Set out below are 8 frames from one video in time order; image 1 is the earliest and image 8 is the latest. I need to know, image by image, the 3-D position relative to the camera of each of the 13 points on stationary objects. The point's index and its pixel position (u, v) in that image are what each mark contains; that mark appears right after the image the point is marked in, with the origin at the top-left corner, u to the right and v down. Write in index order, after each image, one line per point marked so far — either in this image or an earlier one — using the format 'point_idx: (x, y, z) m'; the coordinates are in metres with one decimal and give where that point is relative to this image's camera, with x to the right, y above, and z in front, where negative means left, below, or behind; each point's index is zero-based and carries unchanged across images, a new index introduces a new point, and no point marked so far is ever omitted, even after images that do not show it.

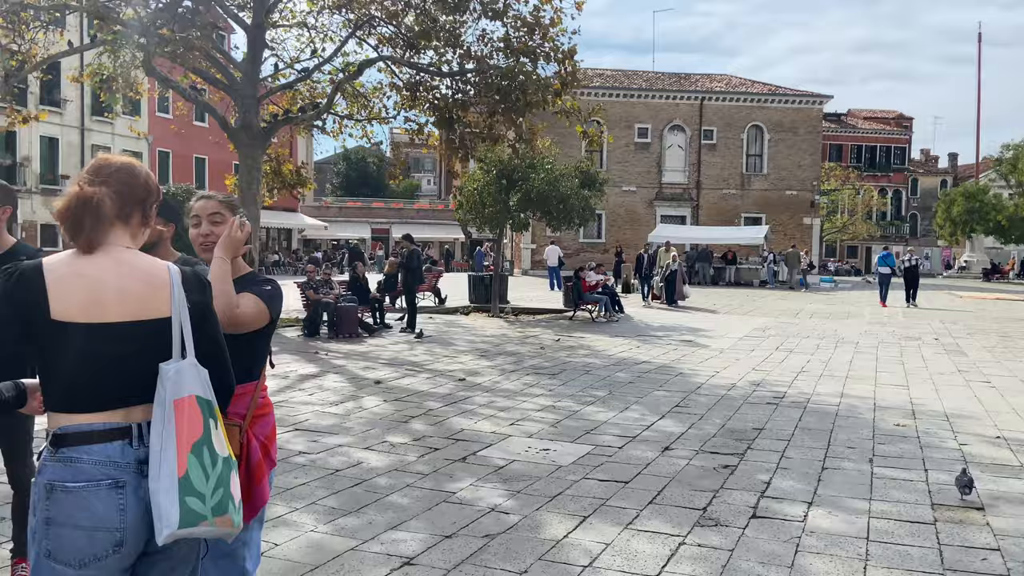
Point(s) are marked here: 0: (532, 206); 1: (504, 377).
0: (+0.4, +1.8, +17.7) m
1: (-0.1, -1.0, +8.9) m
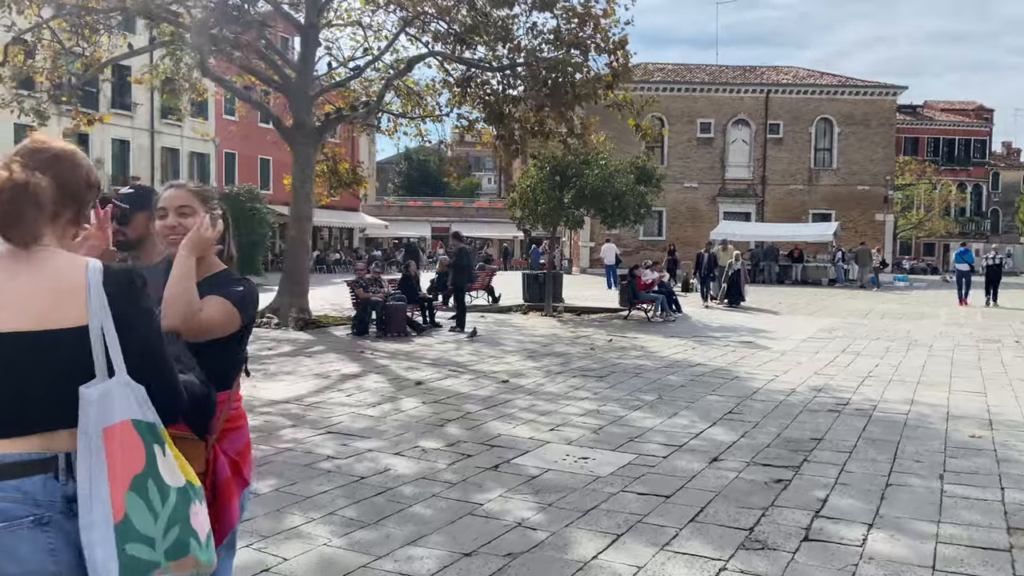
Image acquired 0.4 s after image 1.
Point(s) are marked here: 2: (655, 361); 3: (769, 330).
0: (+1.6, +1.8, +17.3) m
1: (+0.4, -1.0, +8.6) m
2: (+1.9, -1.0, +10.7) m
3: (+4.7, -0.8, +14.7) m
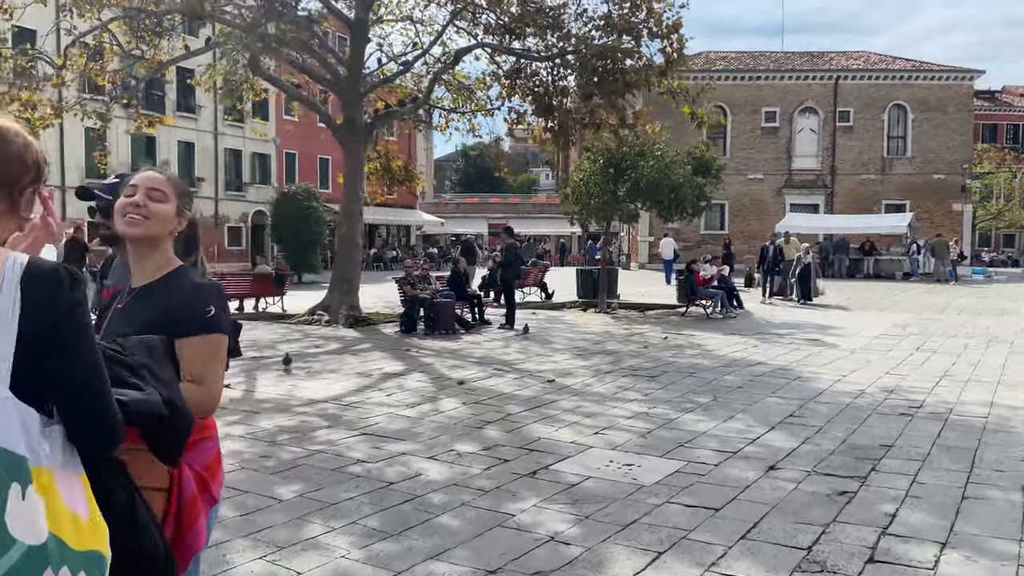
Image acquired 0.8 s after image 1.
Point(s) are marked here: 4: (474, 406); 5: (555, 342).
0: (+2.7, +1.9, +16.8) m
1: (+0.9, -0.9, +8.2) m
2: (+2.5, -0.9, +10.3) m
3: (+5.6, -0.7, +14.0) m
4: (-0.3, -1.0, +7.0) m
5: (+0.6, -0.8, +11.3) m
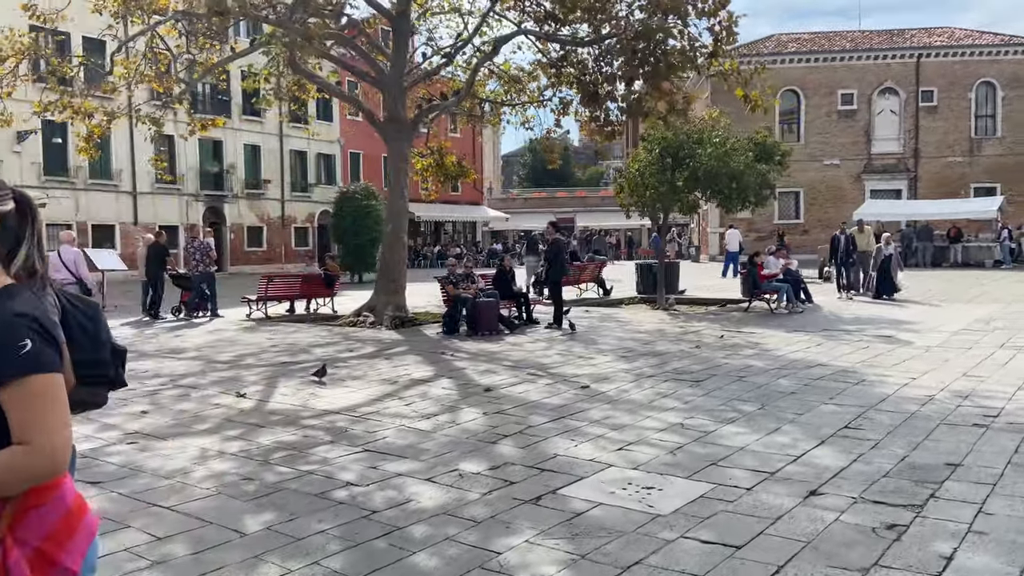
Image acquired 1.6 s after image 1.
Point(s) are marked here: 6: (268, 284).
0: (+3.8, +2.0, +16.0) m
1: (+1.2, -0.9, +7.6) m
2: (+3.0, -0.8, +9.5) m
3: (+6.4, -0.5, +12.9) m
4: (-0.1, -1.0, +6.5) m
5: (+1.2, -0.7, +10.8) m
6: (-4.4, +0.1, +14.6) m
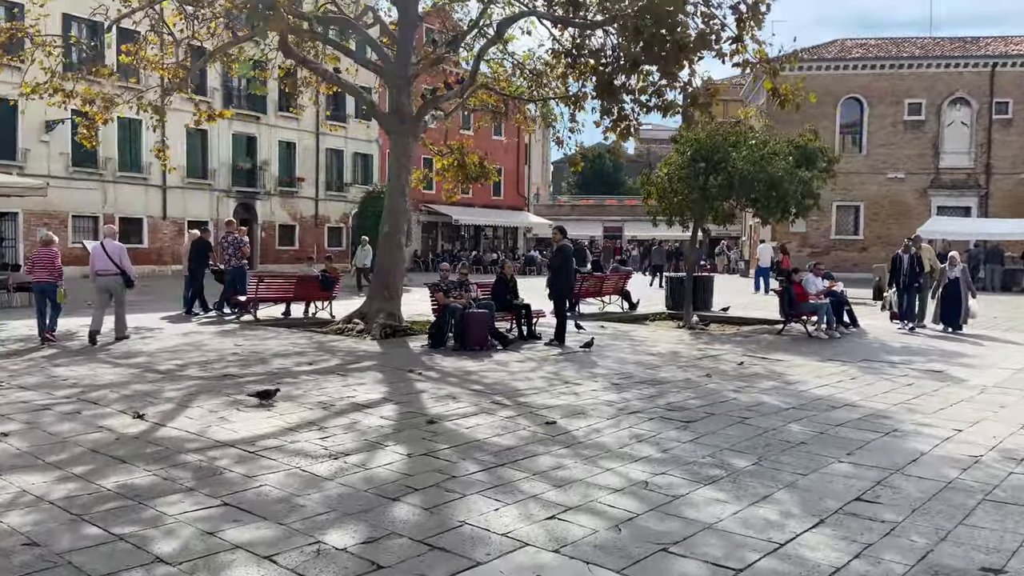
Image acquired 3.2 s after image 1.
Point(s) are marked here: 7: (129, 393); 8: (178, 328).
0: (+4.0, +1.7, +14.5) m
1: (+0.8, -1.1, +6.3) m
2: (+2.7, -1.1, +8.1) m
3: (+6.4, -0.9, +11.3) m
4: (-0.6, -1.1, +5.3) m
5: (+1.0, -0.9, +9.5) m
6: (-4.3, +0.1, +13.7) m
7: (-3.3, -0.9, +7.0) m
8: (-5.2, -0.6, +12.7) m
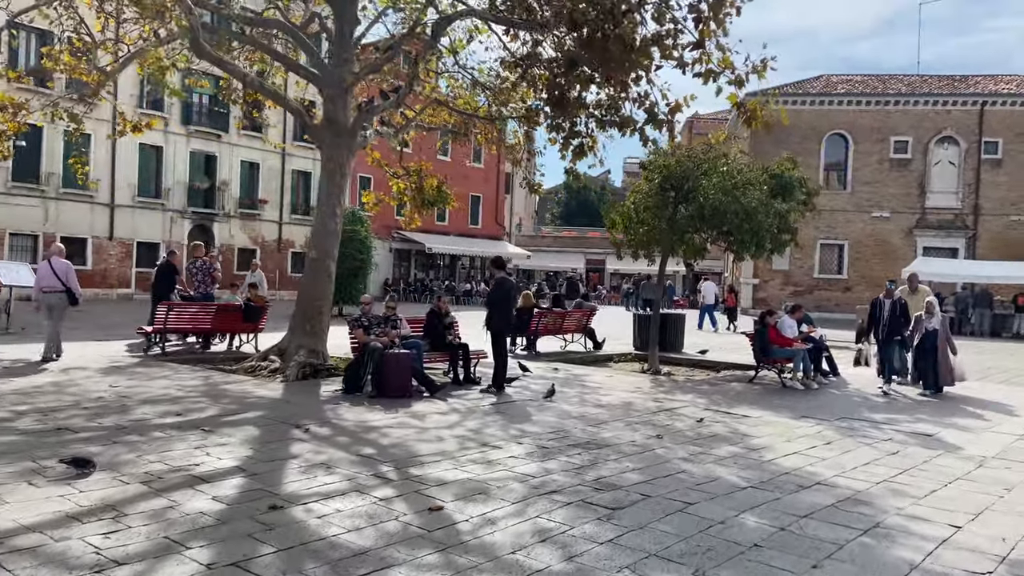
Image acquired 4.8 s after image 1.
0: (+3.2, +1.0, +13.2) m
1: (0.0, -1.4, +4.9) m
2: (+1.9, -1.5, +6.7) m
3: (+5.5, -1.5, +9.9) m
4: (-1.4, -1.3, +3.8) m
5: (+0.2, -1.3, +8.0) m
6: (-5.2, -0.4, +12.2) m
7: (-4.1, -1.1, +5.5) m
8: (-6.1, -1.0, +11.1) m
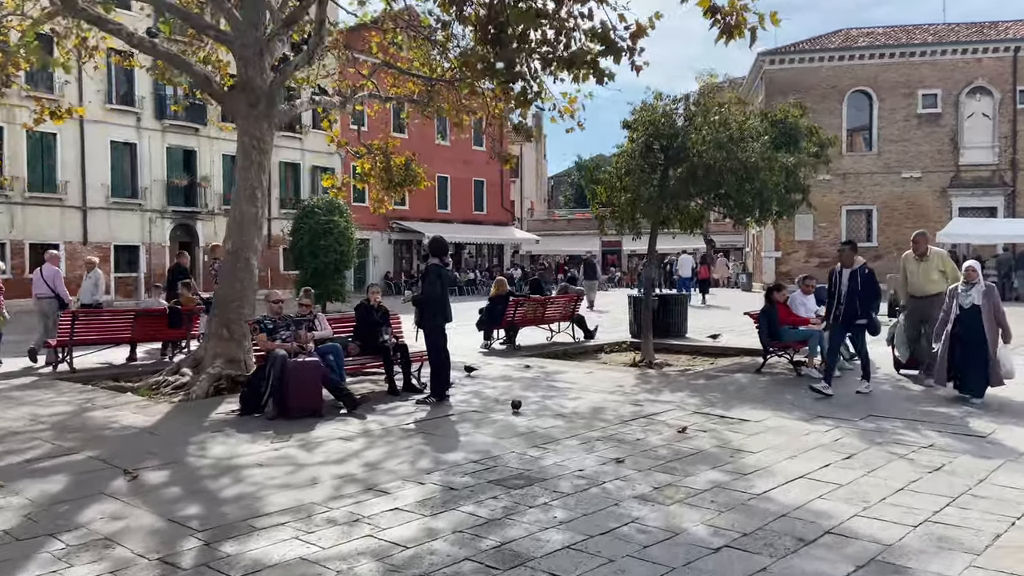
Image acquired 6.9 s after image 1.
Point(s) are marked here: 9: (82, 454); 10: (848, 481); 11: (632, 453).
0: (+2.6, +1.4, +11.2) m
1: (-0.7, -1.3, +3.0) m
2: (+1.3, -1.3, +4.8) m
3: (+5.0, -1.1, +7.9) m
4: (-2.1, -1.4, +2.0) m
5: (-0.4, -1.2, +6.2) m
6: (-5.7, -0.5, +10.5) m
7: (-4.8, -1.3, +3.8) m
8: (-6.6, -1.1, +9.5) m
9: (-3.1, -1.2, +5.8) m
10: (+2.3, -1.3, +5.5) m
11: (+1.0, -1.2, +6.2) m
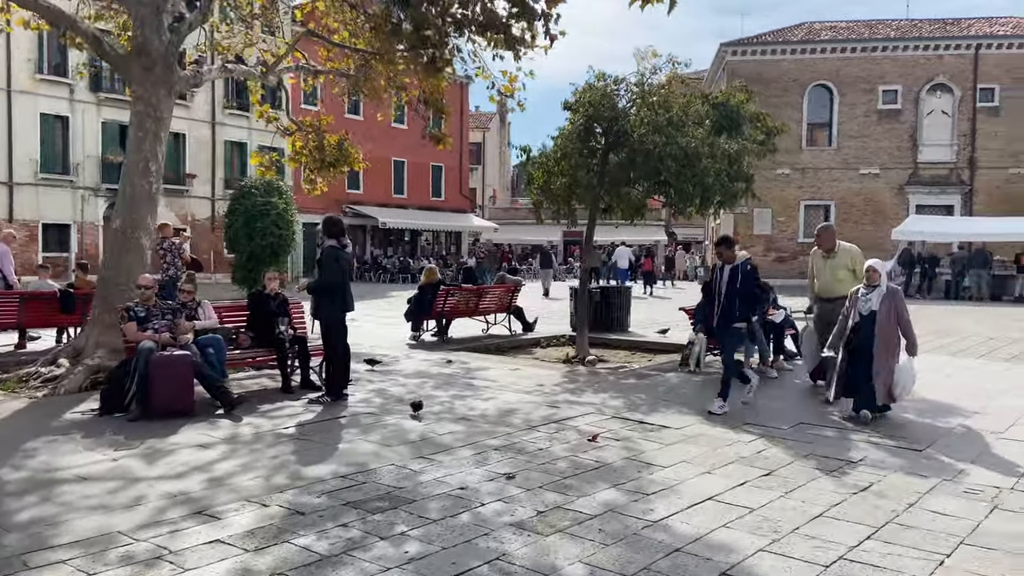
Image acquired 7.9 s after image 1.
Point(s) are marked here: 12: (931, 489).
0: (+1.7, +1.5, +10.5) m
1: (-1.4, -1.3, +2.3) m
2: (+0.5, -1.3, +4.1) m
3: (+4.1, -1.1, +7.3) m
4: (-2.8, -1.3, +1.2) m
5: (-1.2, -1.1, +5.4) m
6: (-6.6, -0.2, +9.5) m
7: (-5.5, -1.1, +2.9) m
8: (-7.5, -0.9, +8.5) m
9: (-3.8, -1.1, +4.9) m
10: (+1.5, -1.3, +4.8) m
11: (+0.1, -1.2, +5.5) m
12: (+2.7, -1.3, +5.2) m
